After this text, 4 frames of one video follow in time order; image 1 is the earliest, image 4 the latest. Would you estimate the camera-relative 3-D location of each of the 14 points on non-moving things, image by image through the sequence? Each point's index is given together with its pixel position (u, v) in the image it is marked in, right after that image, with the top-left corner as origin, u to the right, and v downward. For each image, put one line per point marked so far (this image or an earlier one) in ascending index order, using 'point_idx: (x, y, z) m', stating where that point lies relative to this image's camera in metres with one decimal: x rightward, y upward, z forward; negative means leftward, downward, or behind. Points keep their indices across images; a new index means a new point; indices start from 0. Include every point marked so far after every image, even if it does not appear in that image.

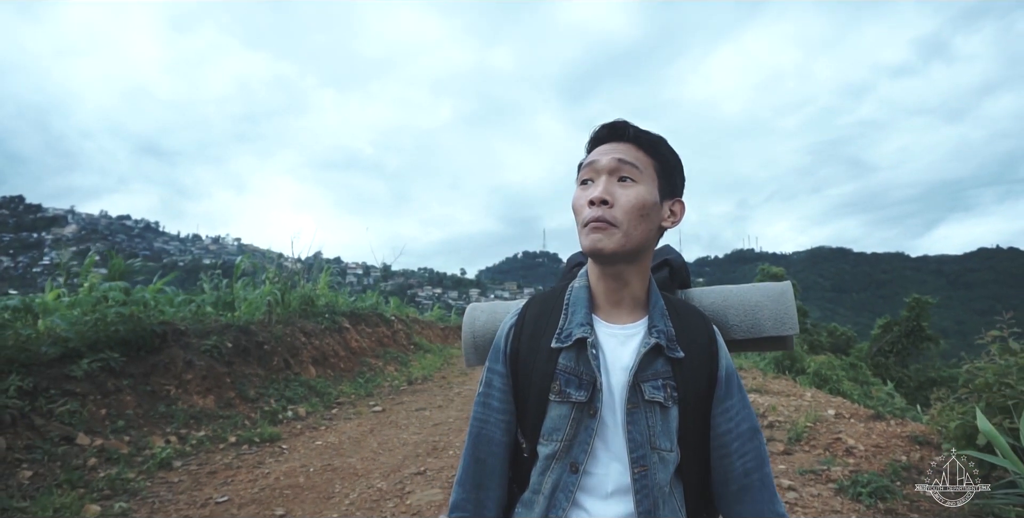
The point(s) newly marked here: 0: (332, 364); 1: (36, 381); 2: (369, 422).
0: (-2.2, -1.3, +7.6) m
1: (-3.1, -0.8, +4.1) m
2: (-1.3, -1.5, +5.5) m
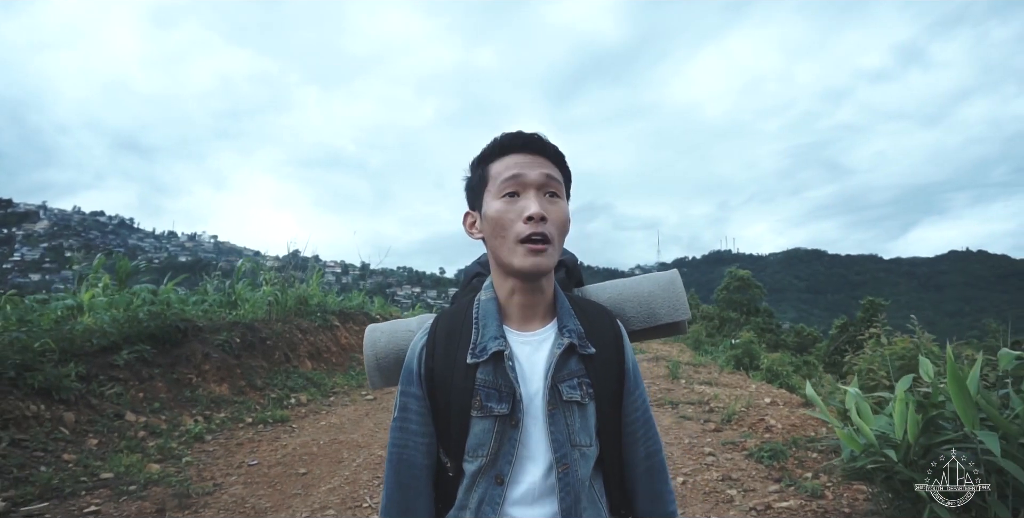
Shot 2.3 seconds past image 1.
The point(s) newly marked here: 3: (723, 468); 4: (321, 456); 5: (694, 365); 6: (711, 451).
0: (-2.5, -1.3, +8.3) m
1: (-3.3, -0.9, +4.8) m
2: (-1.5, -1.5, +6.3) m
3: (+1.4, -1.4, +4.2) m
4: (-1.4, -1.4, +4.4) m
5: (+3.0, -1.7, +10.2) m
6: (+1.5, -1.4, +4.6) m
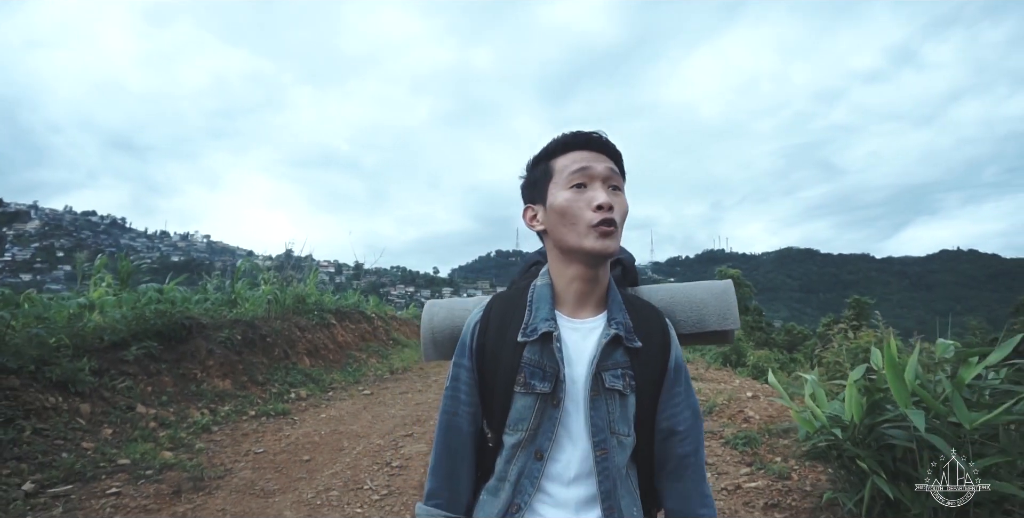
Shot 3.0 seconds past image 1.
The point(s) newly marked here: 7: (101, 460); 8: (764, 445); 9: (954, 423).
0: (-2.6, -1.3, +8.6) m
1: (-3.4, -0.9, +5.1) m
2: (-1.6, -1.5, +6.6) m
3: (+1.4, -1.4, +4.4) m
4: (-1.4, -1.4, +4.7) m
5: (+2.9, -1.7, +10.5) m
6: (+1.4, -1.4, +4.8) m
7: (-2.5, -1.2, +3.8) m
8: (+1.9, -1.4, +4.5) m
9: (+1.9, -0.7, +2.6) m
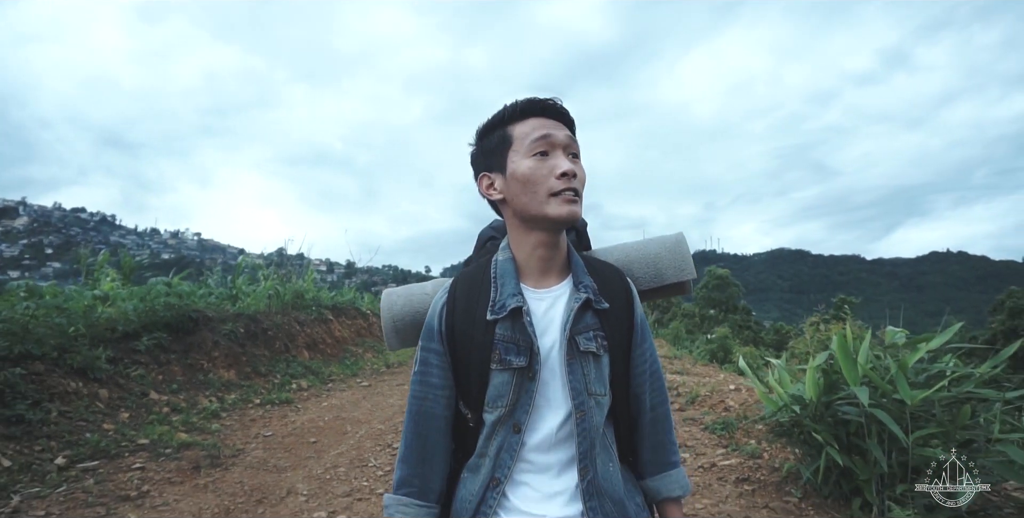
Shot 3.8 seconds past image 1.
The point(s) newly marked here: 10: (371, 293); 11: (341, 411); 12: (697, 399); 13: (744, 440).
0: (-2.7, -1.3, +8.9) m
1: (-3.5, -0.8, +5.3) m
2: (-1.7, -1.5, +6.9) m
3: (+1.3, -1.4, +4.8) m
4: (-1.5, -1.4, +4.9) m
5: (+2.7, -1.7, +10.8) m
6: (+1.3, -1.4, +5.2) m
7: (-2.6, -1.2, +4.1) m
8: (+1.8, -1.3, +4.8) m
9: (+1.8, -0.7, +2.9) m
10: (-3.1, -0.8, +13.5) m
11: (-1.6, -1.4, +5.7) m
12: (+1.9, -1.5, +6.4) m
13: (+1.7, -1.4, +4.6) m
